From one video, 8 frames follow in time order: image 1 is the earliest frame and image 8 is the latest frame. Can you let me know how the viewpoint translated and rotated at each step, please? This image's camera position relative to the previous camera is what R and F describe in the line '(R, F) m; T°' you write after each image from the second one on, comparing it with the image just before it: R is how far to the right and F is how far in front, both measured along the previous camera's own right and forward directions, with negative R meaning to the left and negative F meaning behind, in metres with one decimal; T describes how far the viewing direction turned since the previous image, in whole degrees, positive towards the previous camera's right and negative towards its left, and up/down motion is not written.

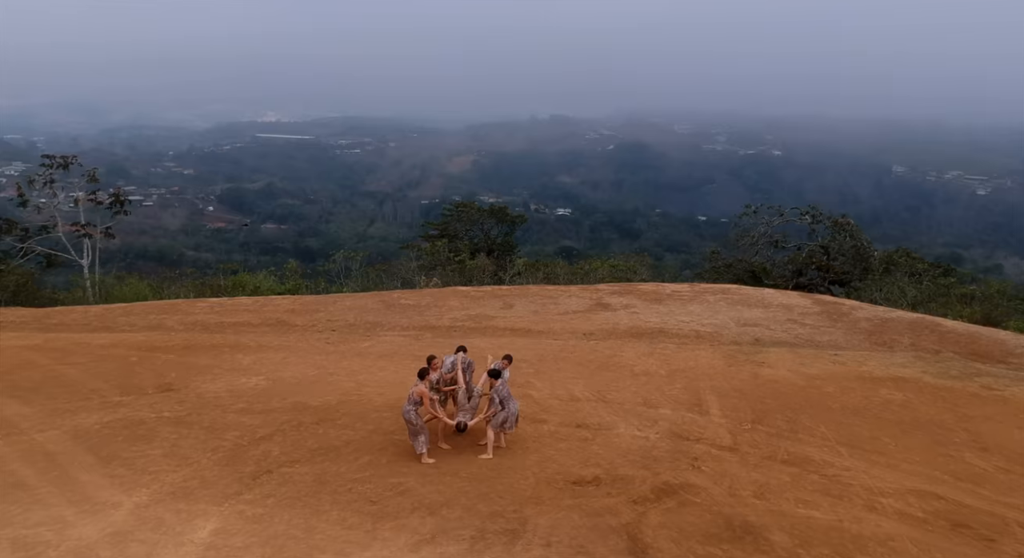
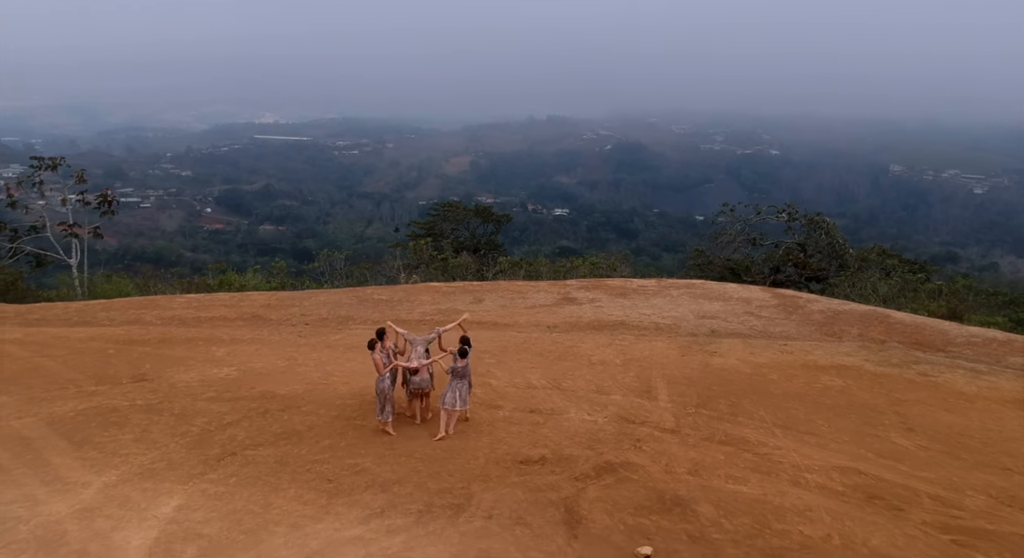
(+0.6, -0.6) m; 0°
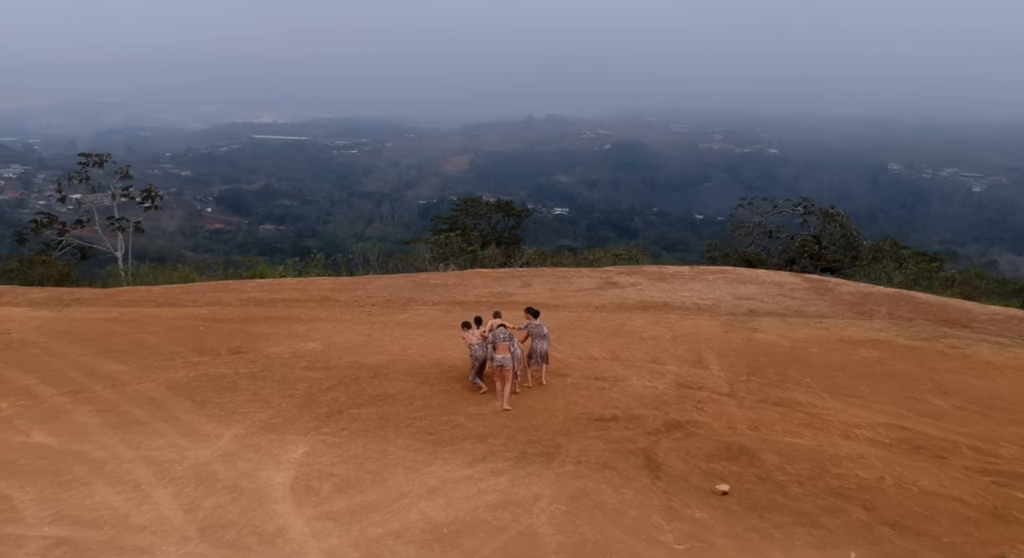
(-1.1, -1.1) m; 0°
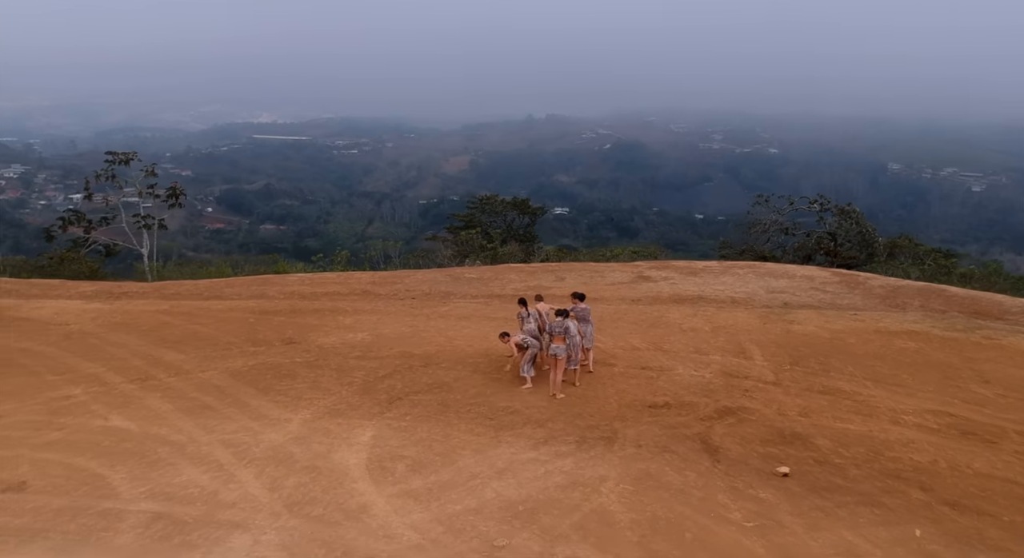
(-0.8, -0.3) m; 0°
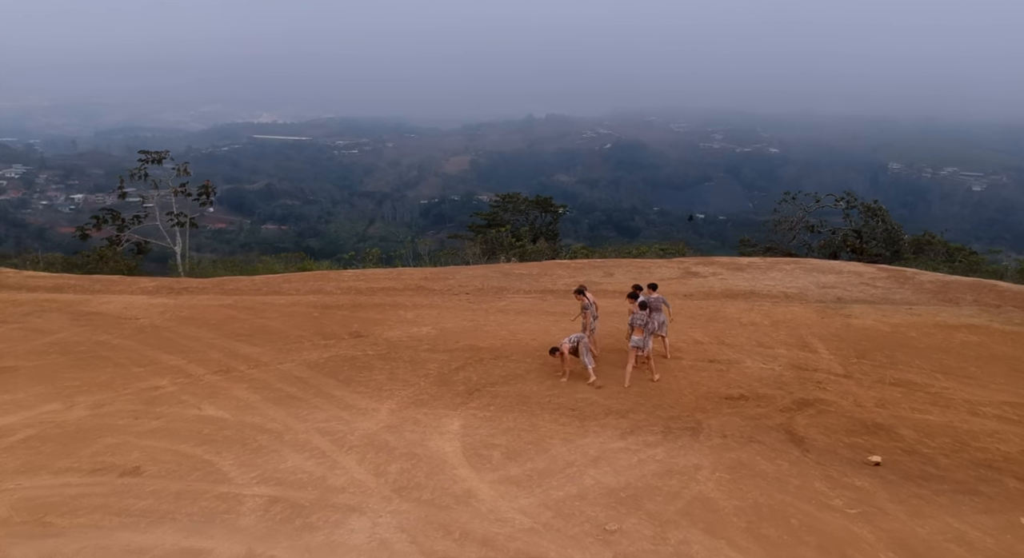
(-1.1, -0.1) m; 0°
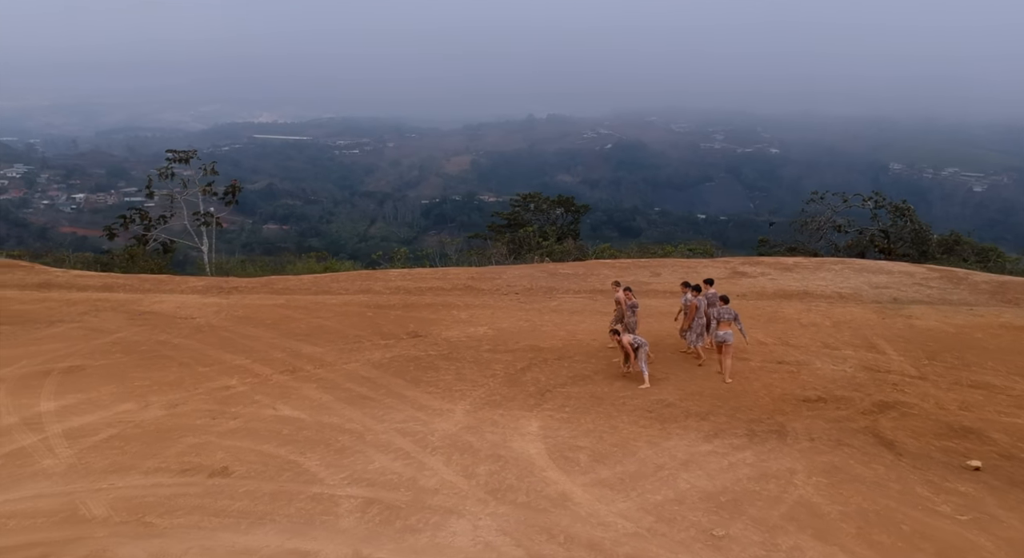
(-1.0, +0.2) m; 0°
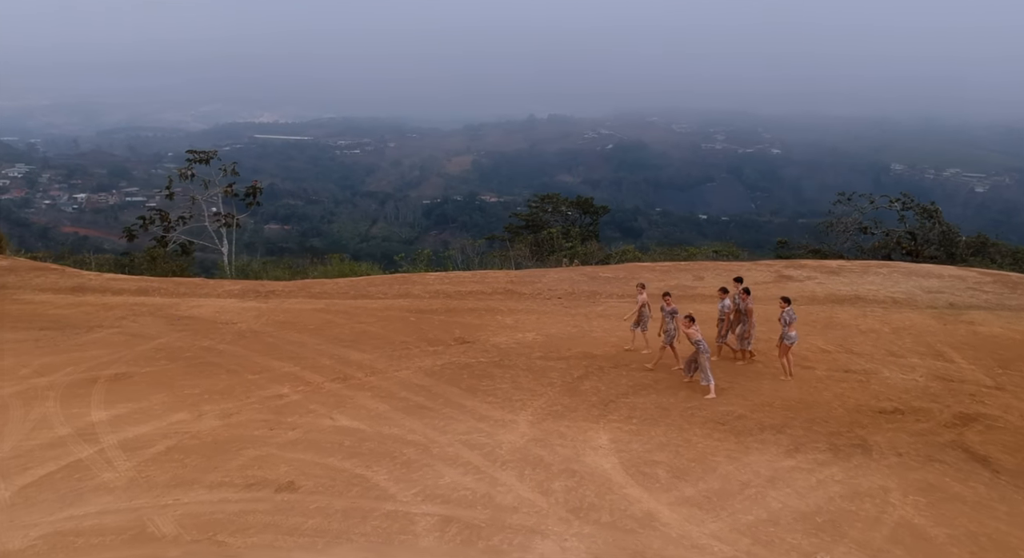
(-0.8, +0.5) m; 0°
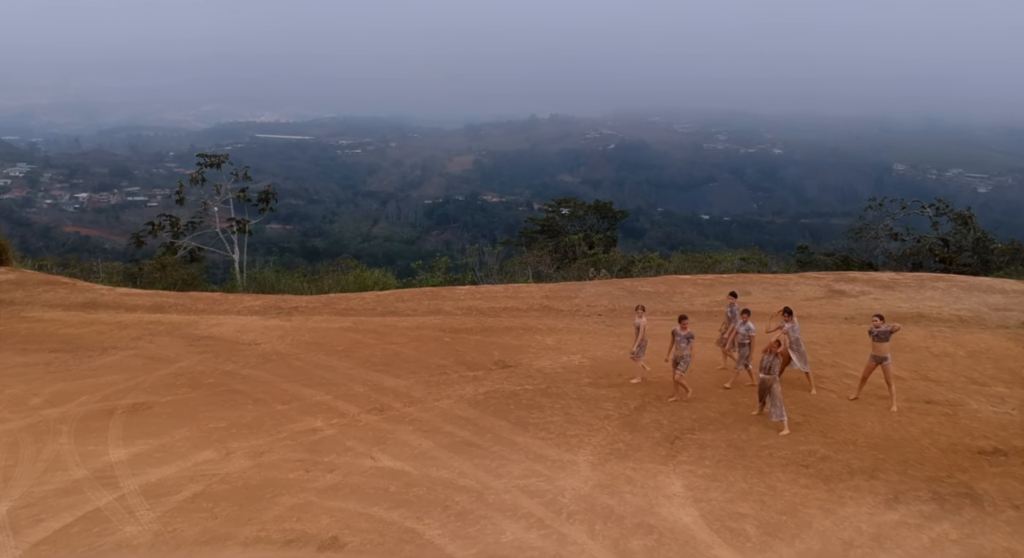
(-0.6, +1.0) m; 0°
